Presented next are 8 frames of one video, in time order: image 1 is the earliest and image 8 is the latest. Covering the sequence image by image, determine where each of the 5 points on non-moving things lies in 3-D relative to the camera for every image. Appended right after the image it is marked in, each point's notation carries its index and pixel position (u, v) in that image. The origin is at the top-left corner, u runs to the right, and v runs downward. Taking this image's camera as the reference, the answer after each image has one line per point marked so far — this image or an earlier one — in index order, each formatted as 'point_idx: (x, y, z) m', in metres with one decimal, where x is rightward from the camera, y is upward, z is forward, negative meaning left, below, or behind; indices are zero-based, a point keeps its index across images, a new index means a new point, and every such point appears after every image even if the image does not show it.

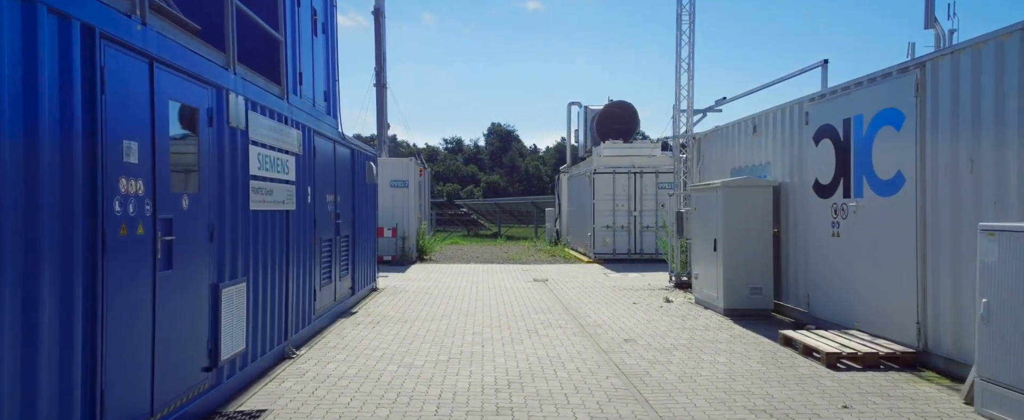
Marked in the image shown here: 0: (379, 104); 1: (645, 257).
0: (-3.8, +3.0, +19.3) m
1: (+3.3, -1.2, +16.5) m
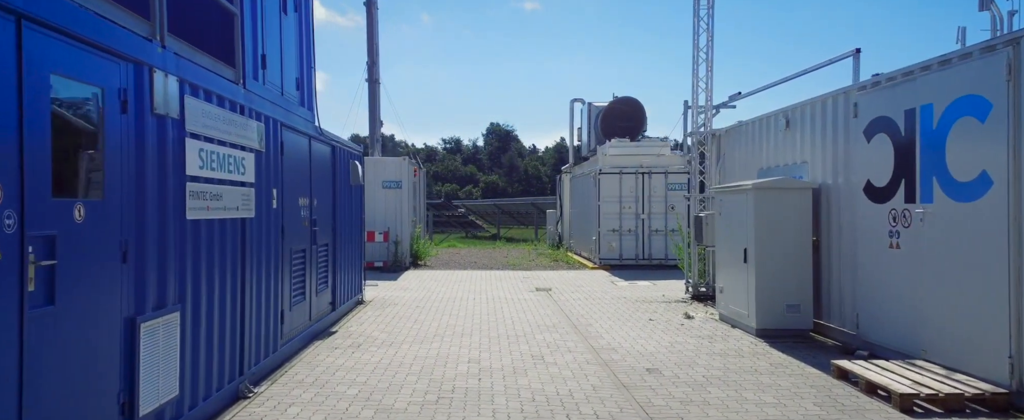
0: (-3.8, +3.0, +18.2) m
1: (+3.3, -1.2, +15.5) m
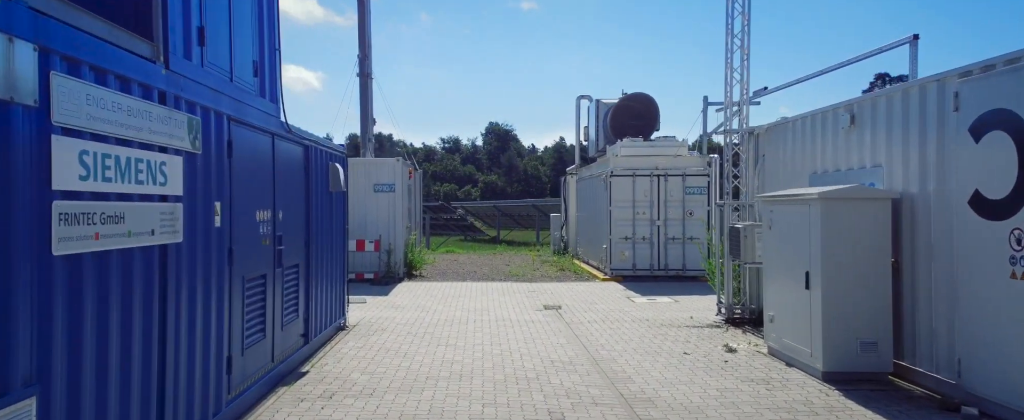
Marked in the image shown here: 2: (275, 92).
0: (-3.8, +2.9, +16.9) m
1: (+3.4, -1.4, +14.2) m
2: (-2.1, +1.0, +6.0) m
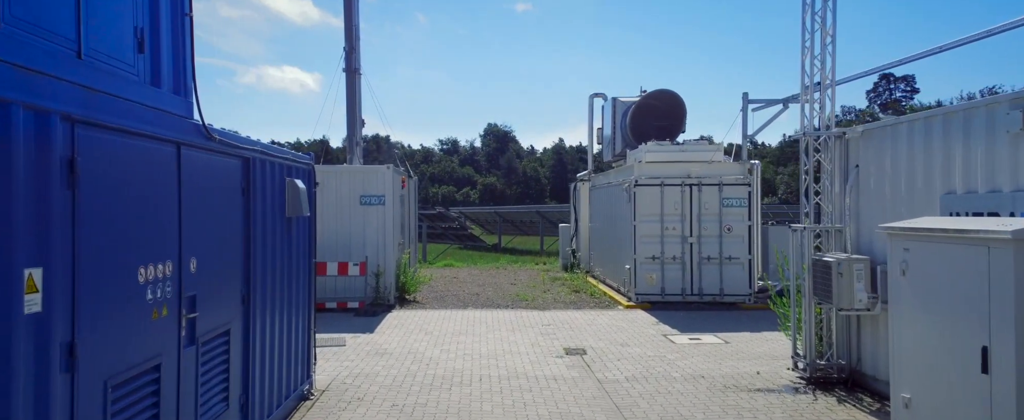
0: (-3.6, +2.6, +14.9) m
1: (+3.5, -1.6, +12.2) m
2: (-1.9, +0.8, +4.0) m
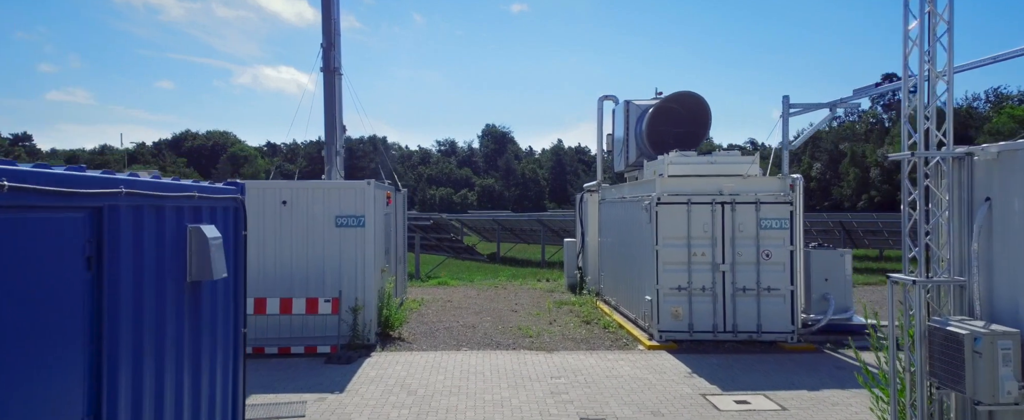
0: (-3.6, +2.2, +13.1) m
1: (+3.5, -2.0, +10.4) m
2: (-1.9, +0.4, +2.2) m
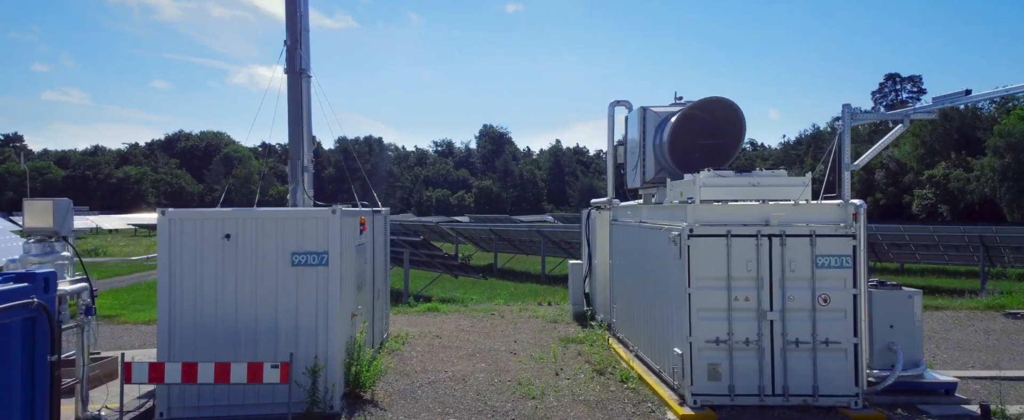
0: (-3.6, +1.8, +11.1) m
1: (+3.5, -2.4, +8.5) m
2: (-1.9, 0.0, +0.2) m
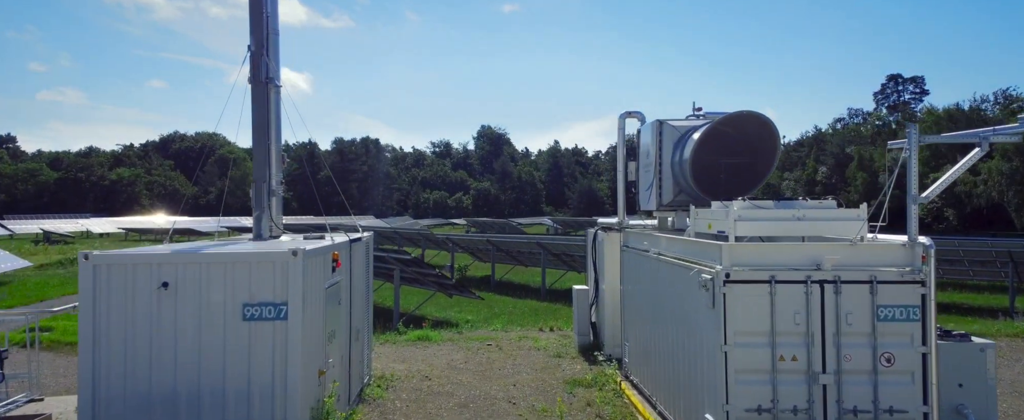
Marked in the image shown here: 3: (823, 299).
0: (-3.6, +1.4, +9.6) m
1: (+3.5, -2.9, +7.0) m
2: (-1.9, -0.5, -1.3) m
3: (+3.3, -0.9, +7.0) m
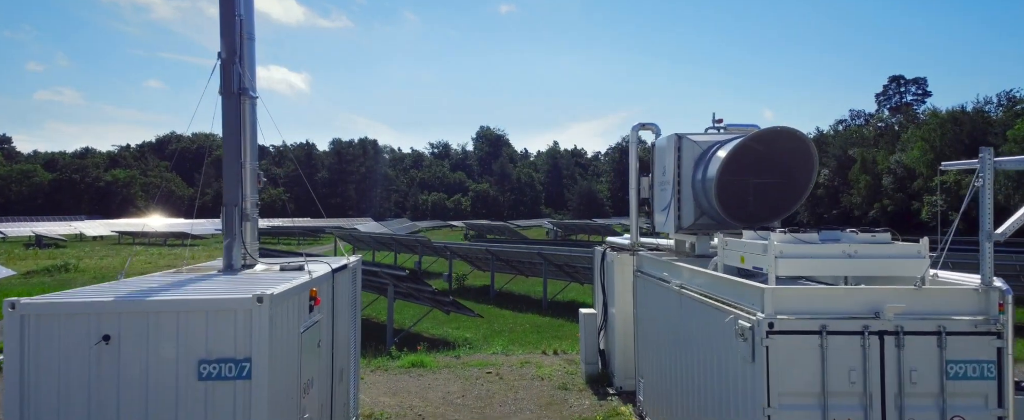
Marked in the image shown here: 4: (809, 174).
0: (-3.6, +1.0, +8.5) m
1: (+3.6, -3.2, +5.9) m
2: (-1.8, -0.8, -2.3) m
3: (+3.3, -1.3, +6.0) m
4: (+3.8, +0.1, +9.0) m
